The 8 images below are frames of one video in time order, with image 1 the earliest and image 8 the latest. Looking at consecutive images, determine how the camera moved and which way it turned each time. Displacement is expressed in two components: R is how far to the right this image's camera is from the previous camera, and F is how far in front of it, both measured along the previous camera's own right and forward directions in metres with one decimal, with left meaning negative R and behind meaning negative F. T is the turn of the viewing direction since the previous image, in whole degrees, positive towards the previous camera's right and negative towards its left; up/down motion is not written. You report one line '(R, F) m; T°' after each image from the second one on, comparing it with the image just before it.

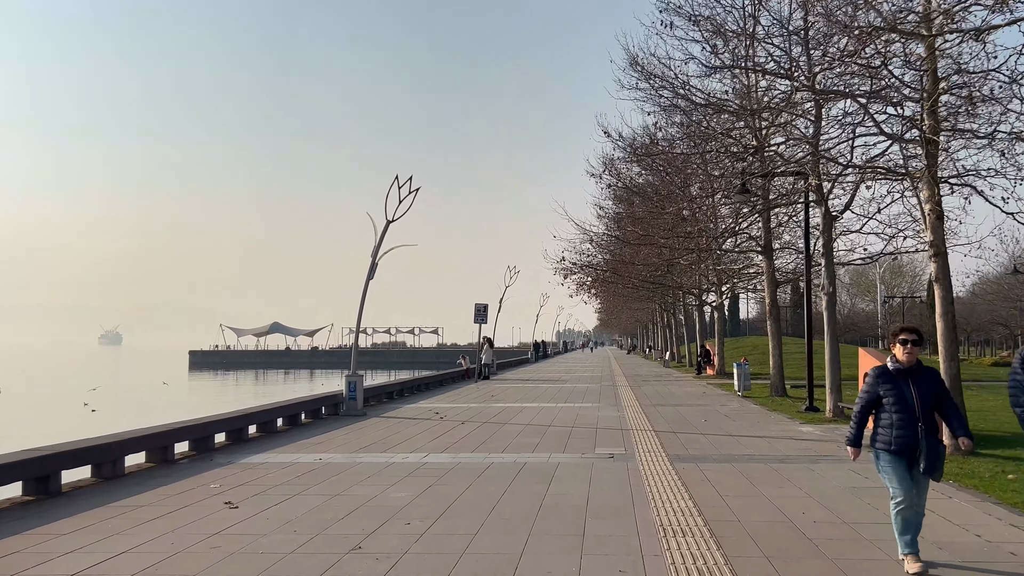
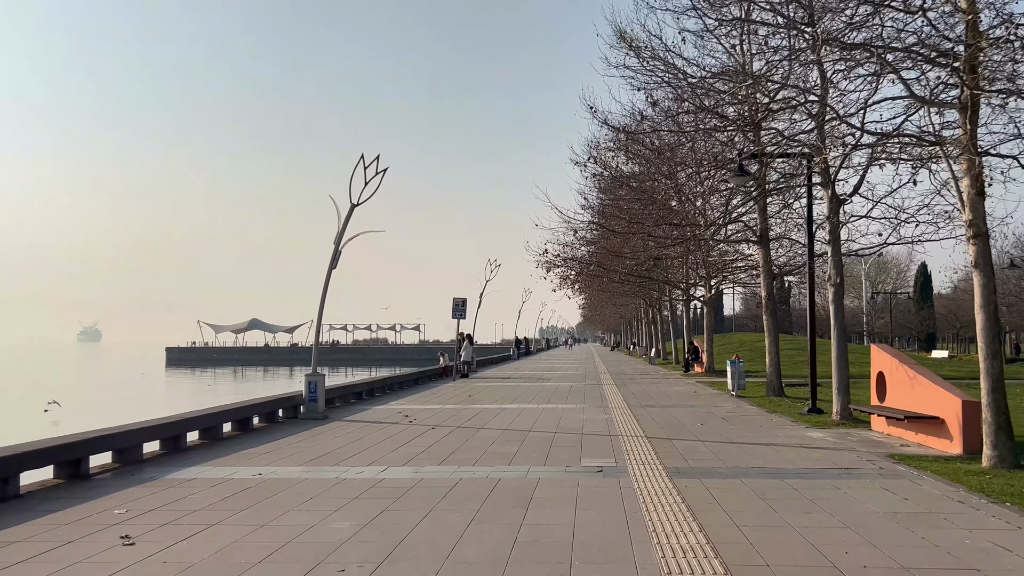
(+0.1, +1.4) m; +1°
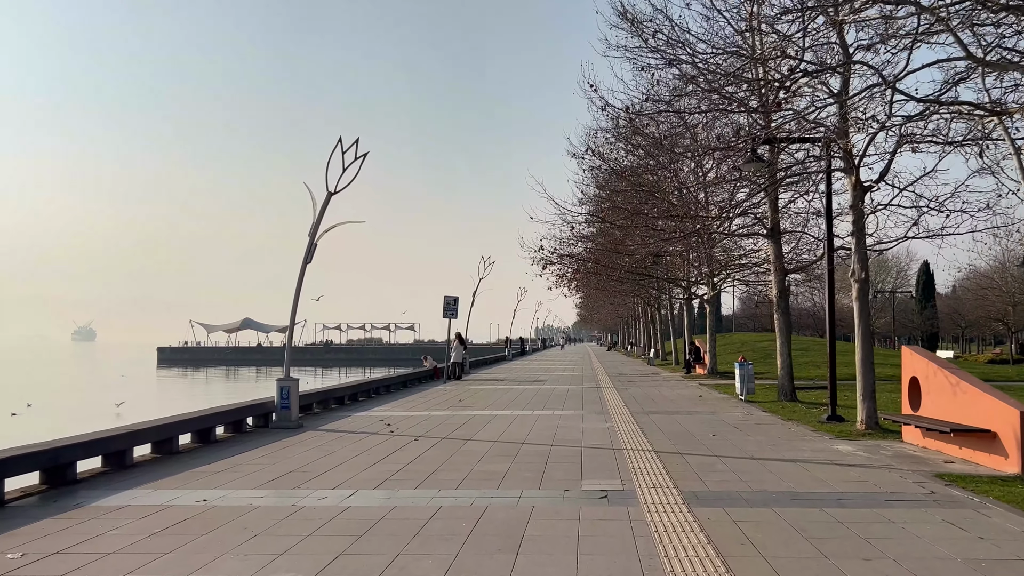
(+0.1, +1.3) m; 0°
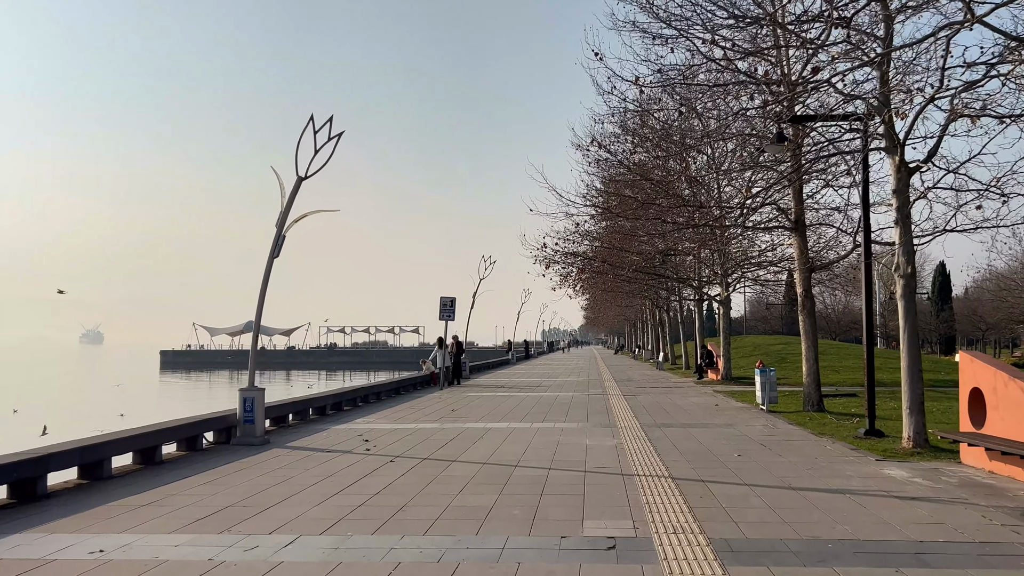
(+0.2, +1.6) m; 0°
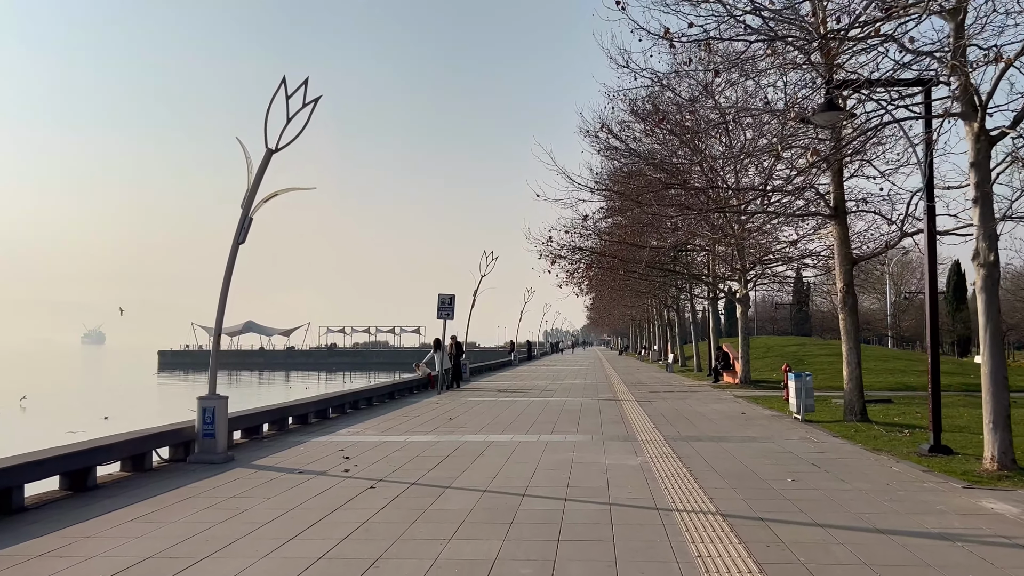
(0.0, +1.7) m; 0°
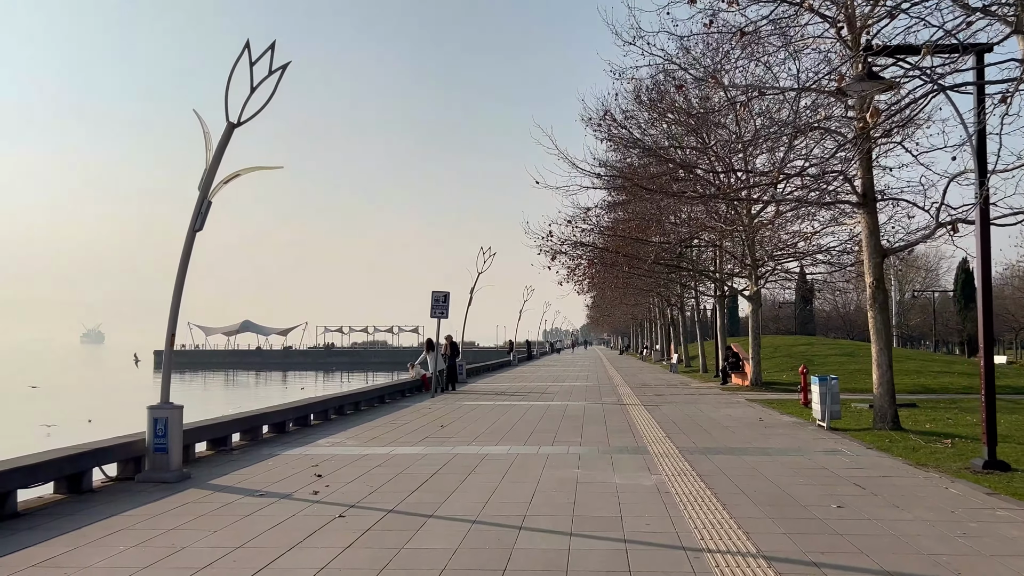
(0.0, +1.3) m; 0°
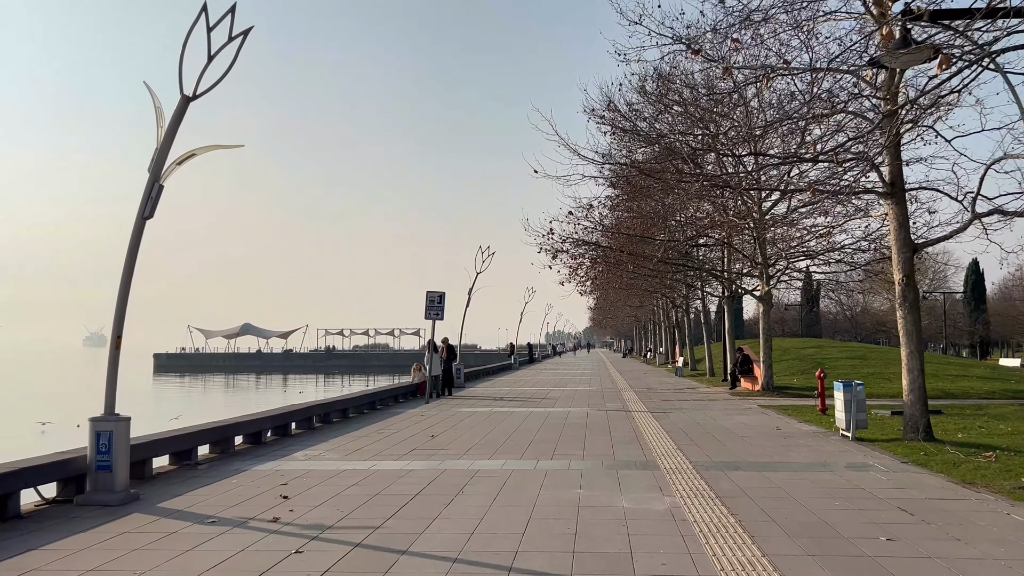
(+0.1, +1.1) m; 0°
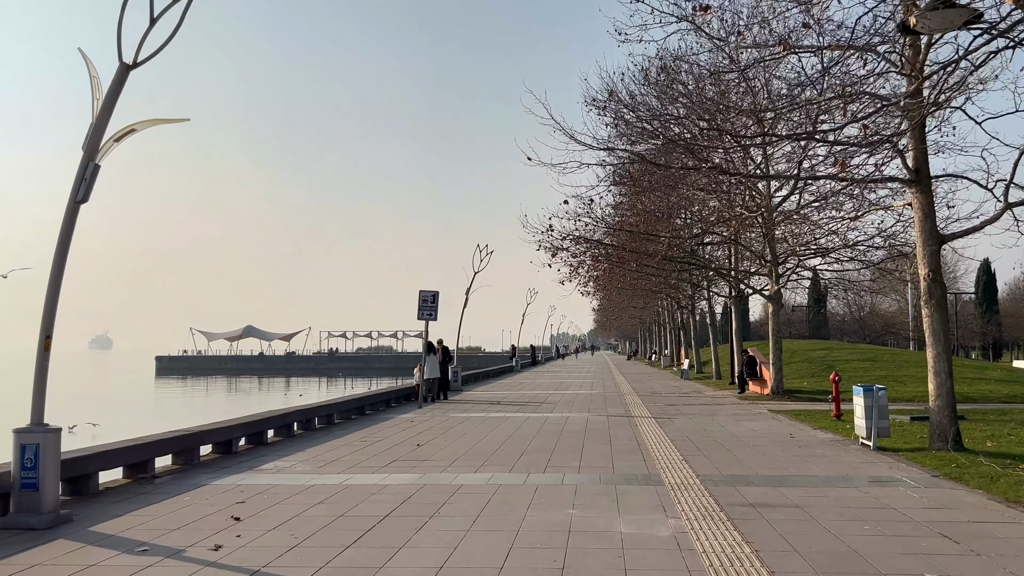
(+0.2, +0.9) m; 0°
